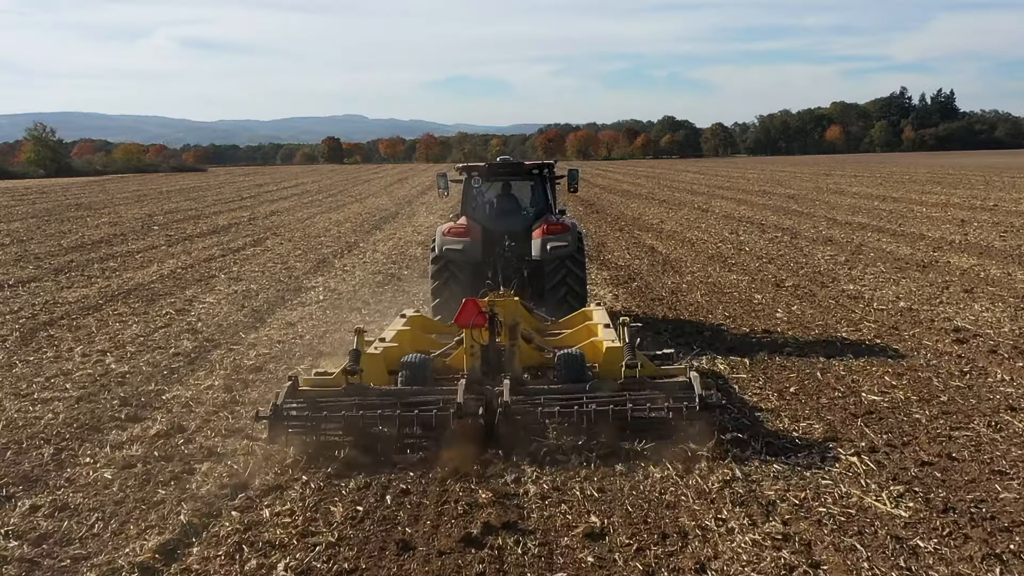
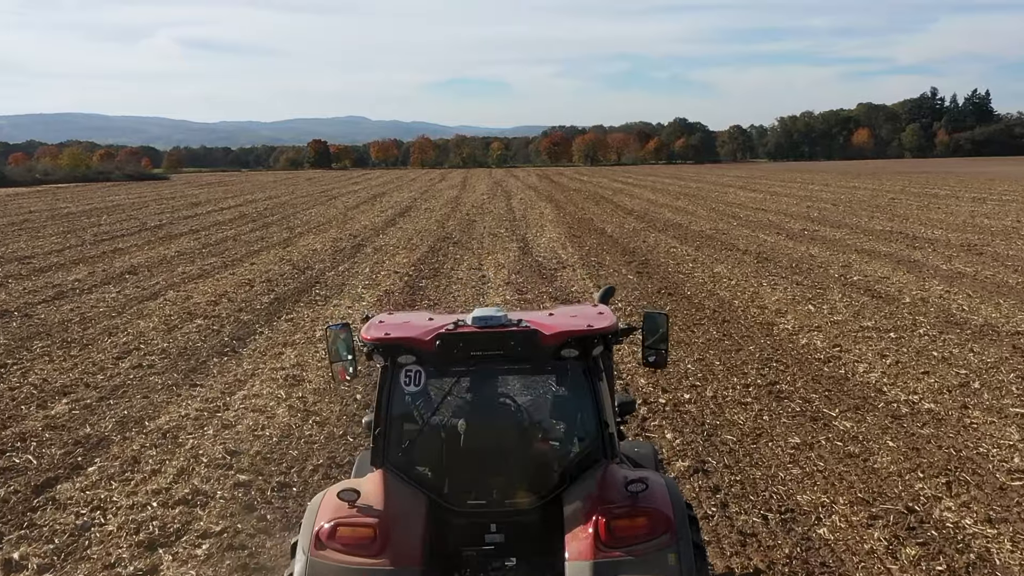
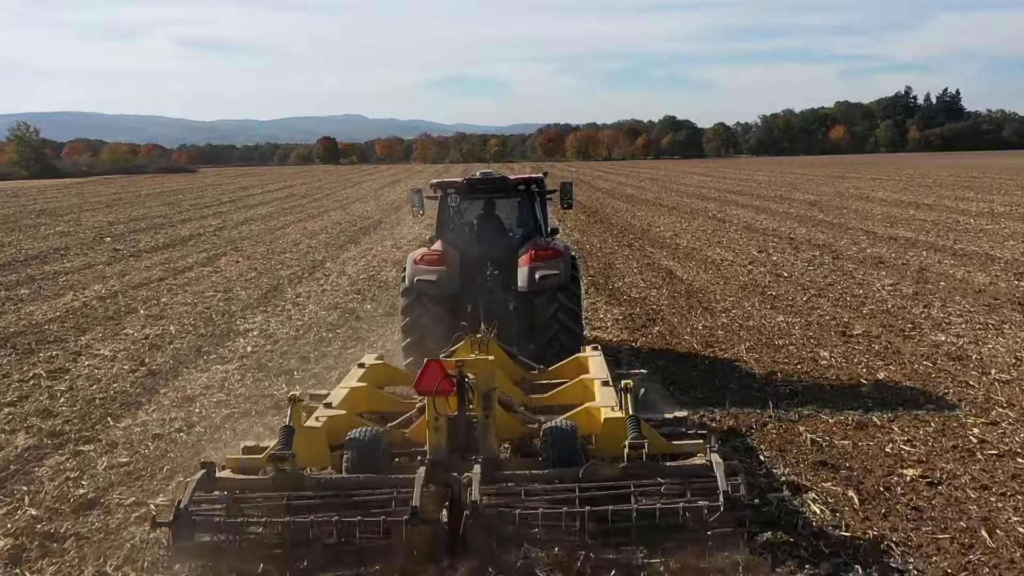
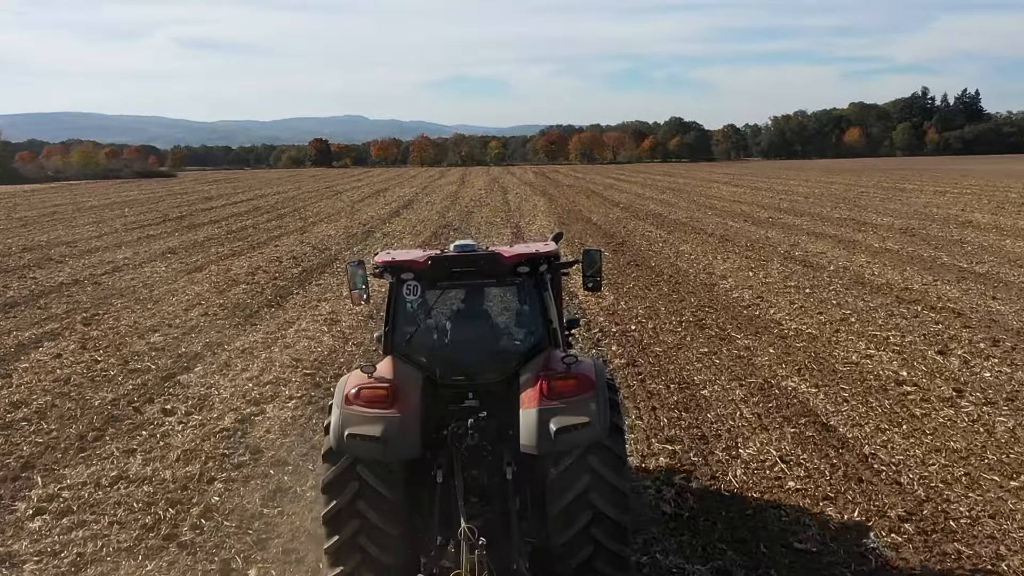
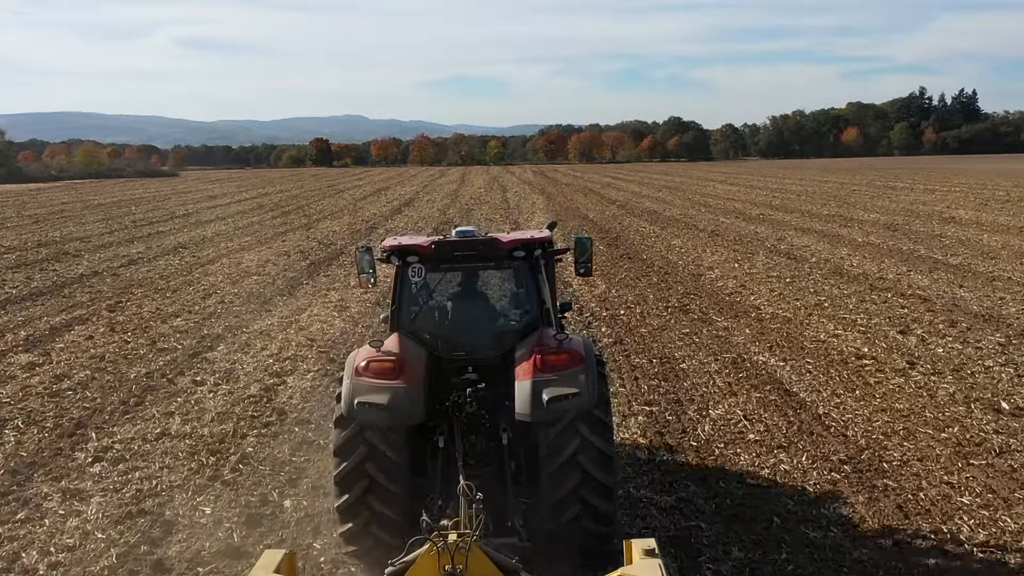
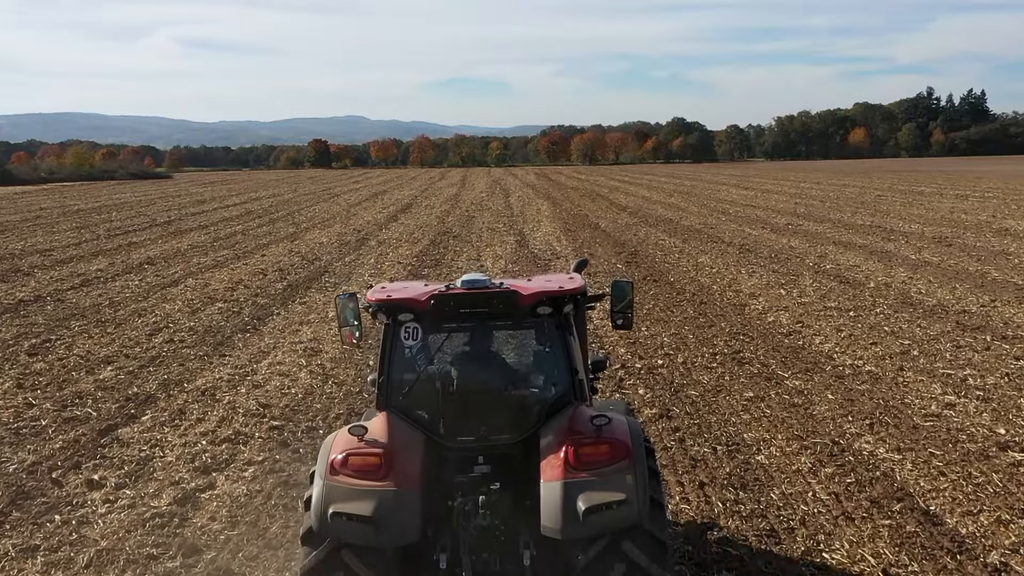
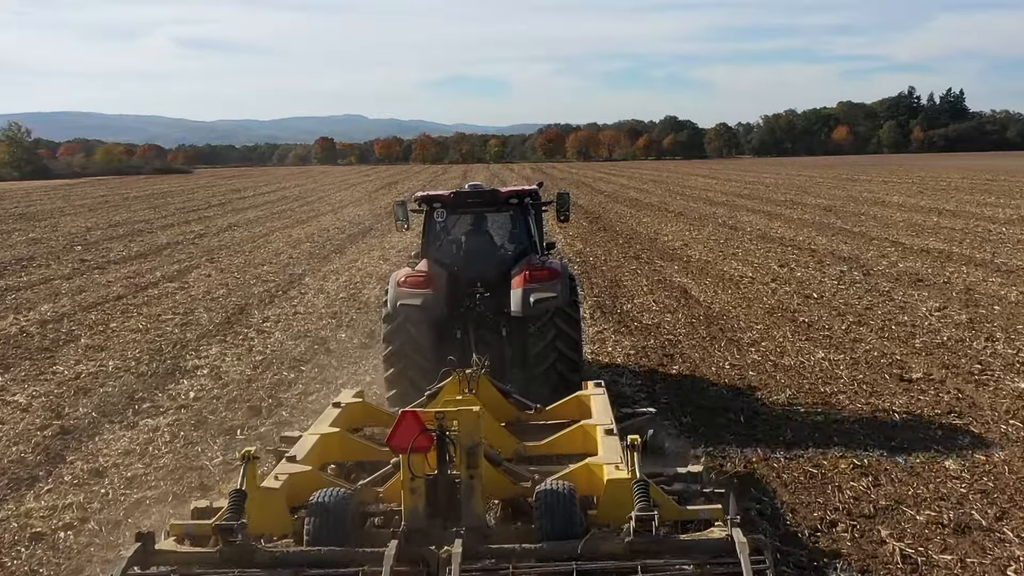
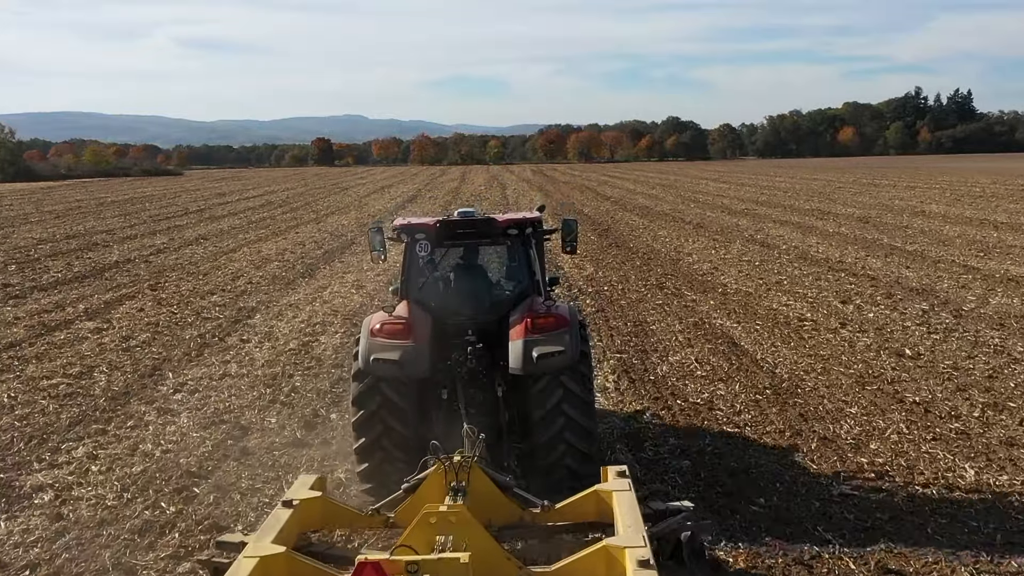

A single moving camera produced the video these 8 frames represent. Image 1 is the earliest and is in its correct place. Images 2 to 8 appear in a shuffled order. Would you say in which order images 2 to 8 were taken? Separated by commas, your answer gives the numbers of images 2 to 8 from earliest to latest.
3, 7, 8, 5, 4, 6, 2
